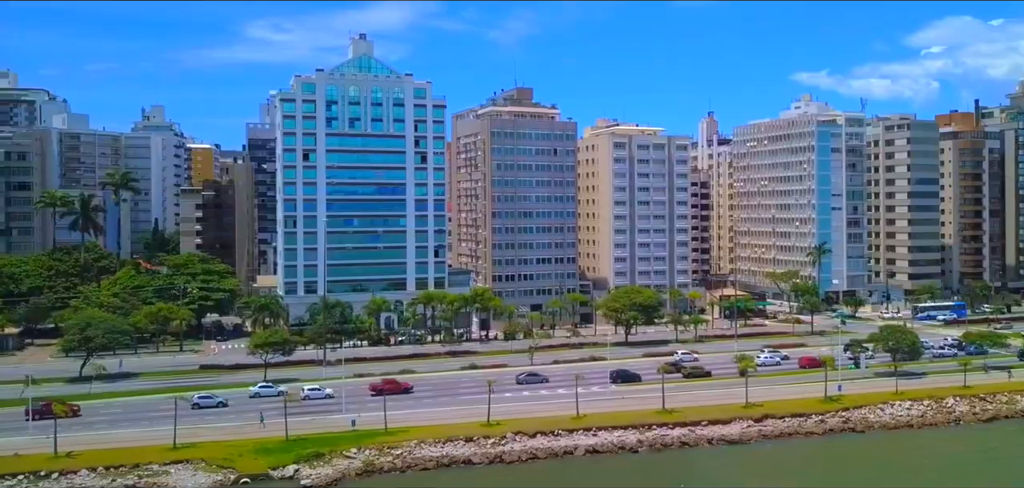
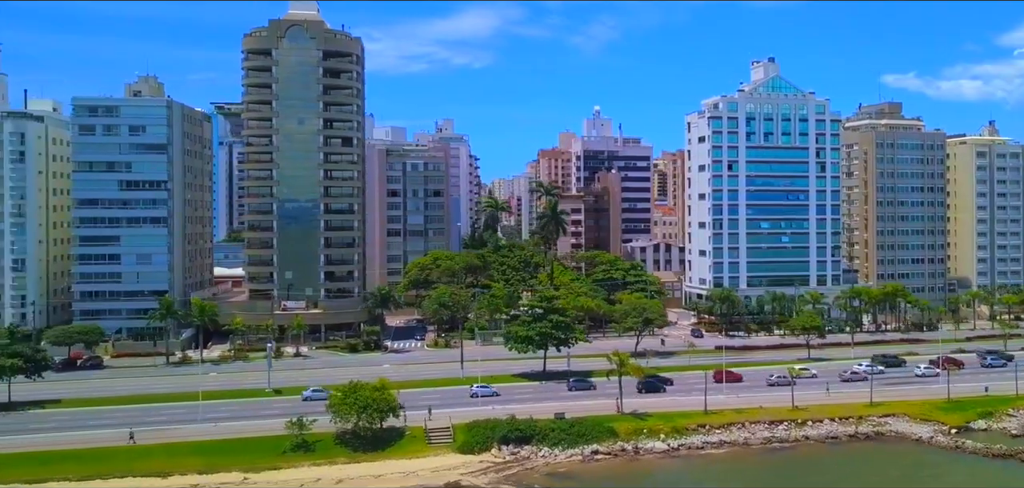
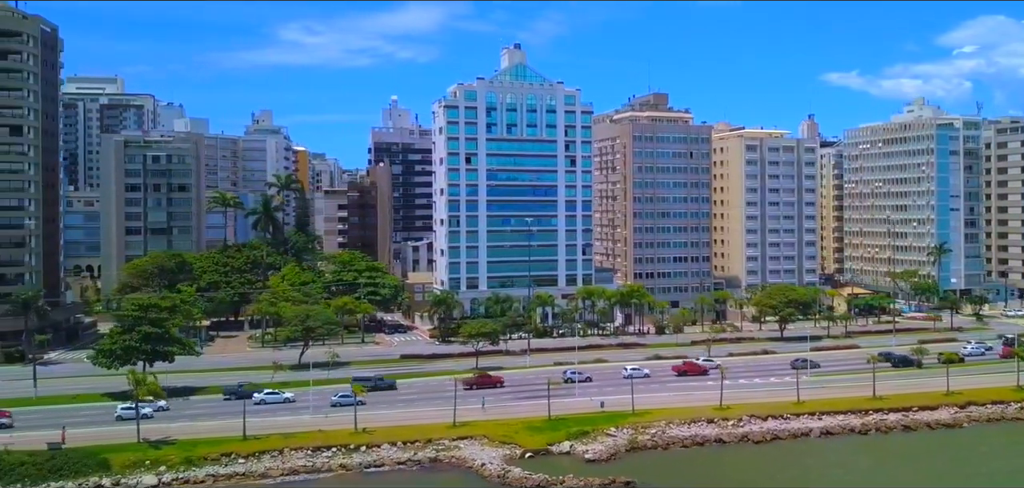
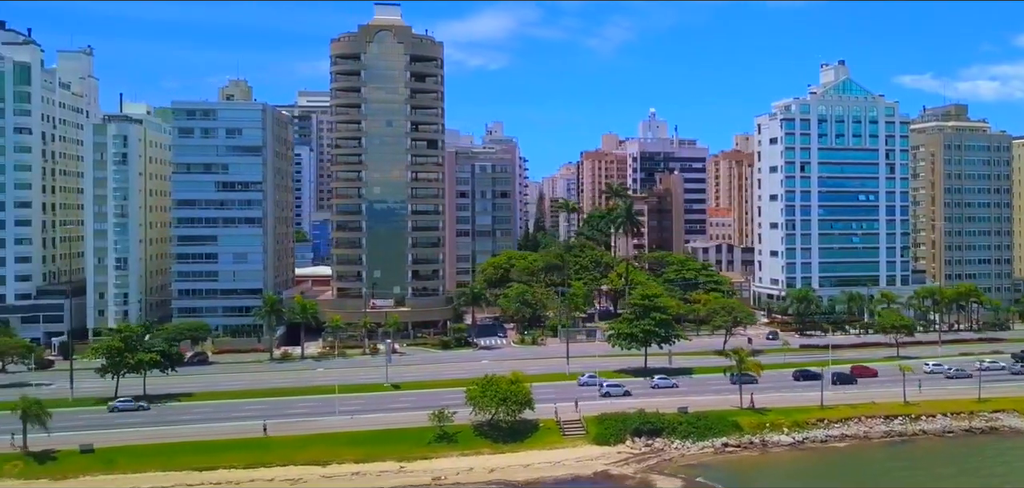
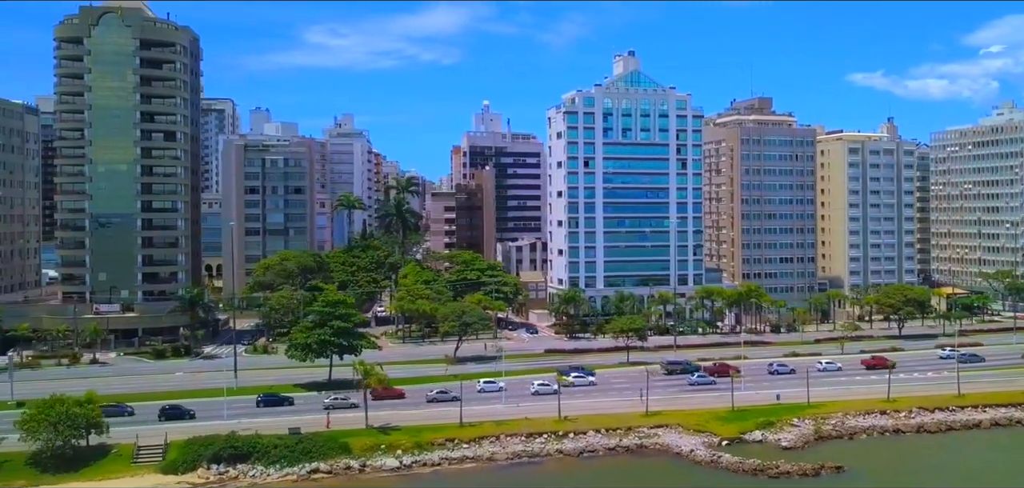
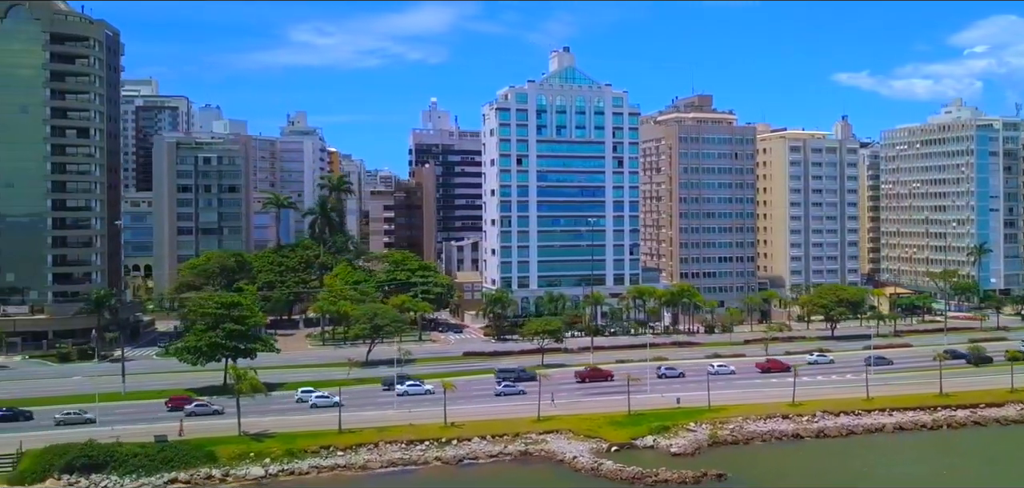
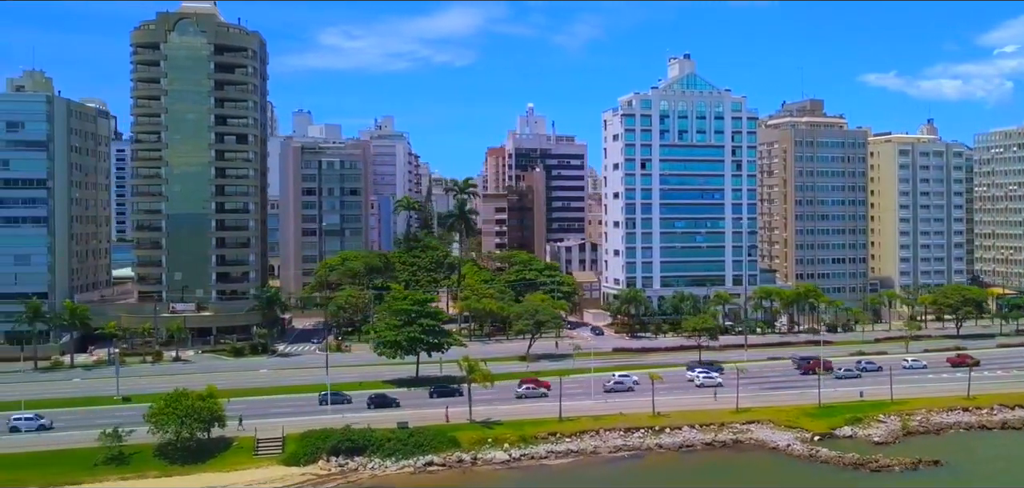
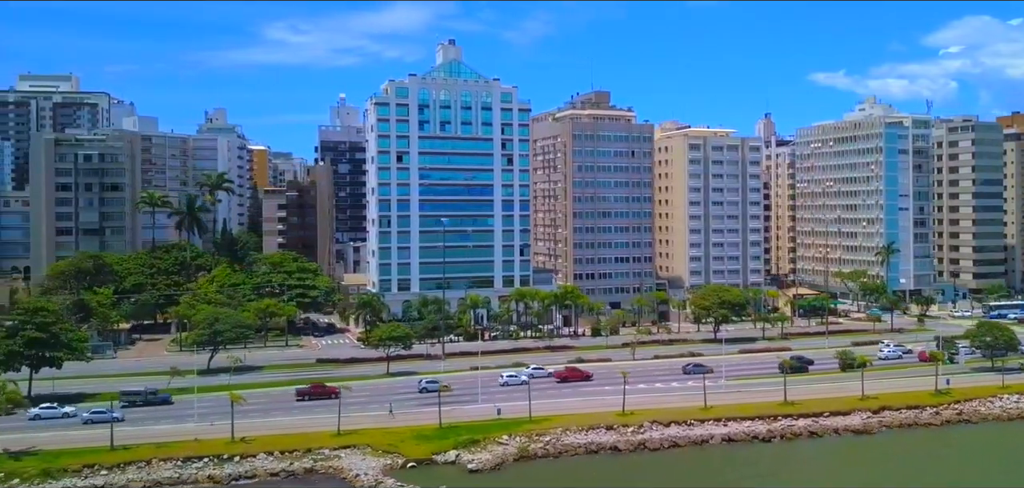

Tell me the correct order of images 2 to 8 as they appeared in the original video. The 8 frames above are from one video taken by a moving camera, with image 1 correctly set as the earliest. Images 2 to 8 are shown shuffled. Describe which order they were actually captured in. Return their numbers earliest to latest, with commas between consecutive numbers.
8, 3, 6, 5, 7, 2, 4
